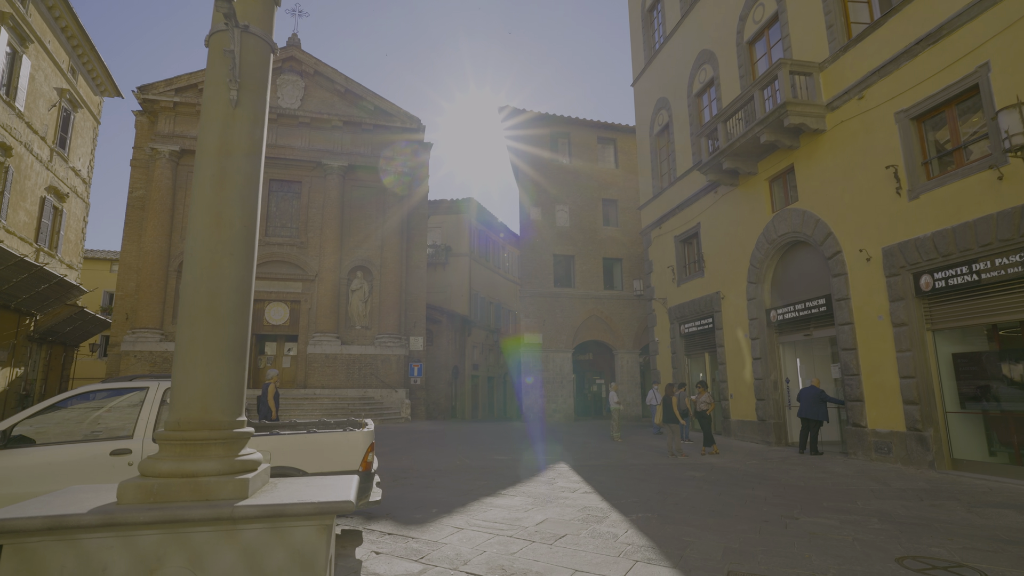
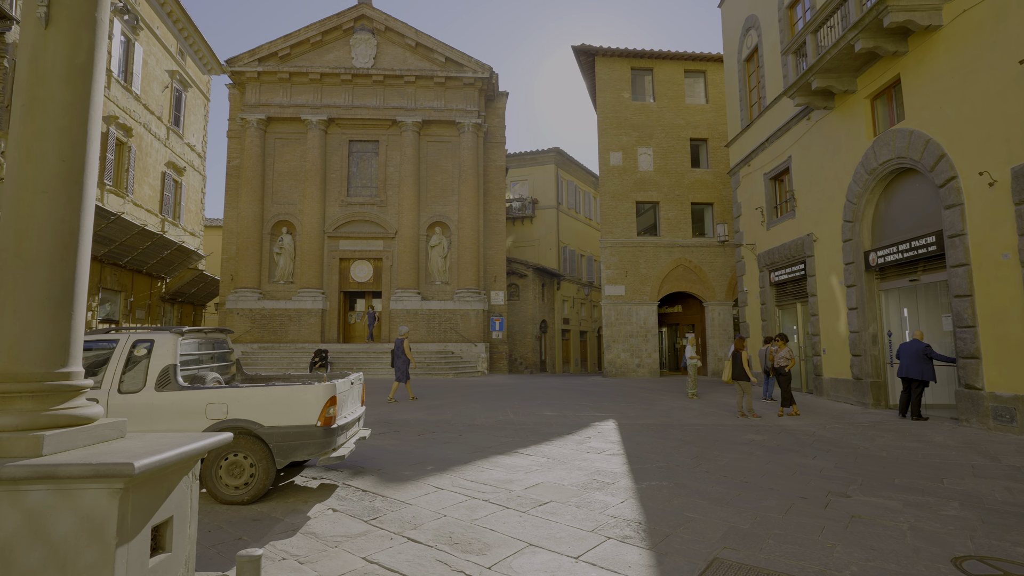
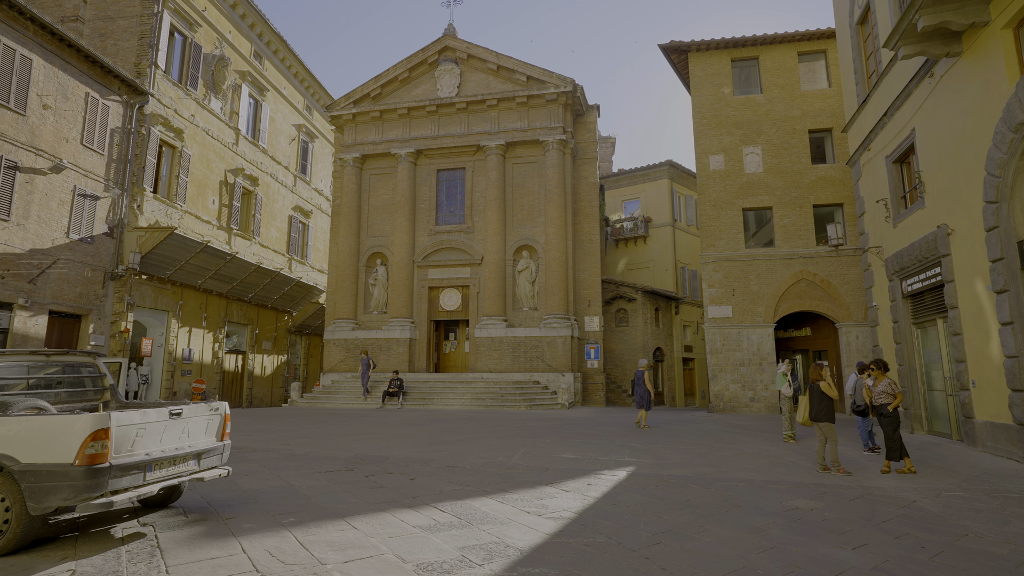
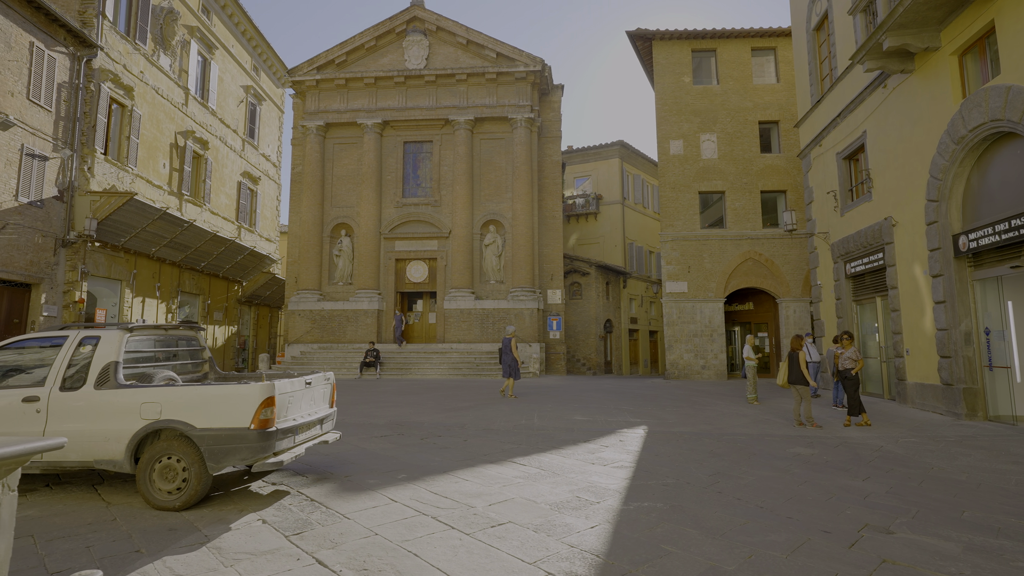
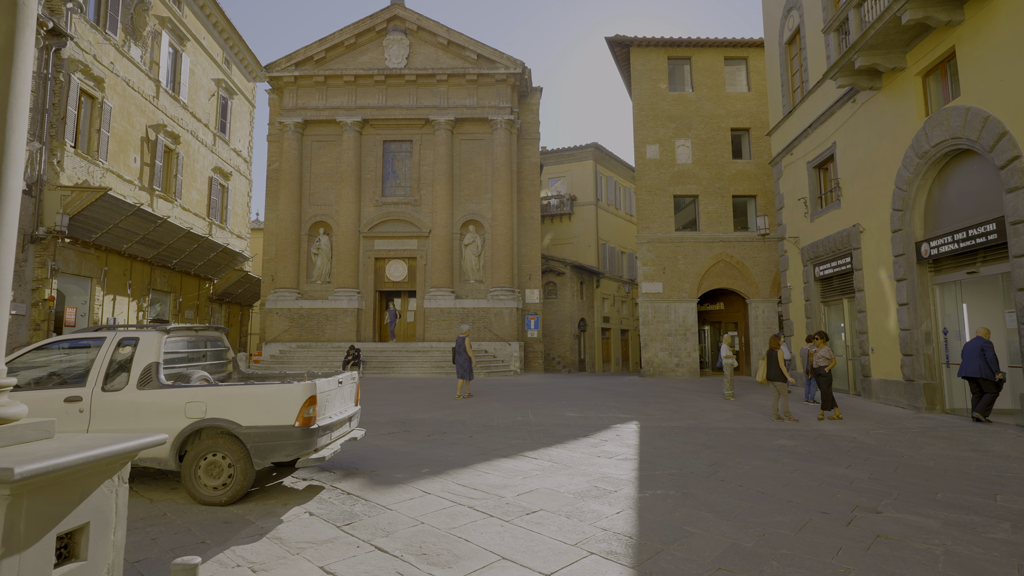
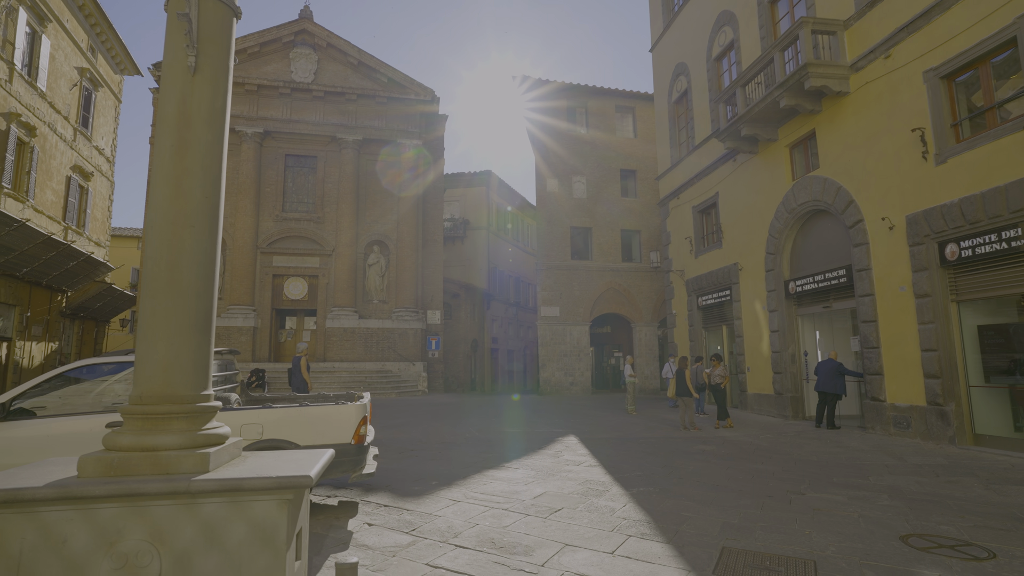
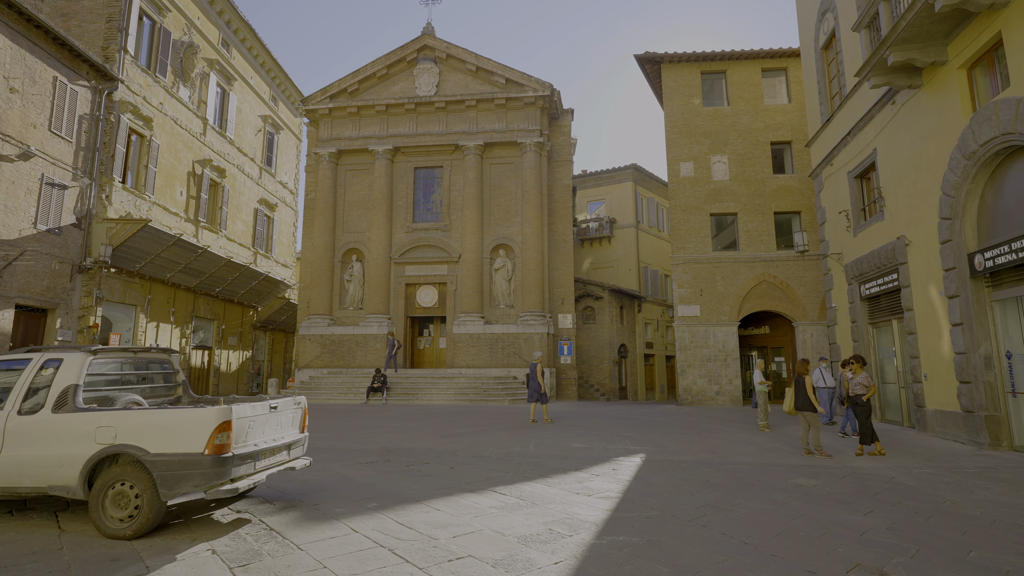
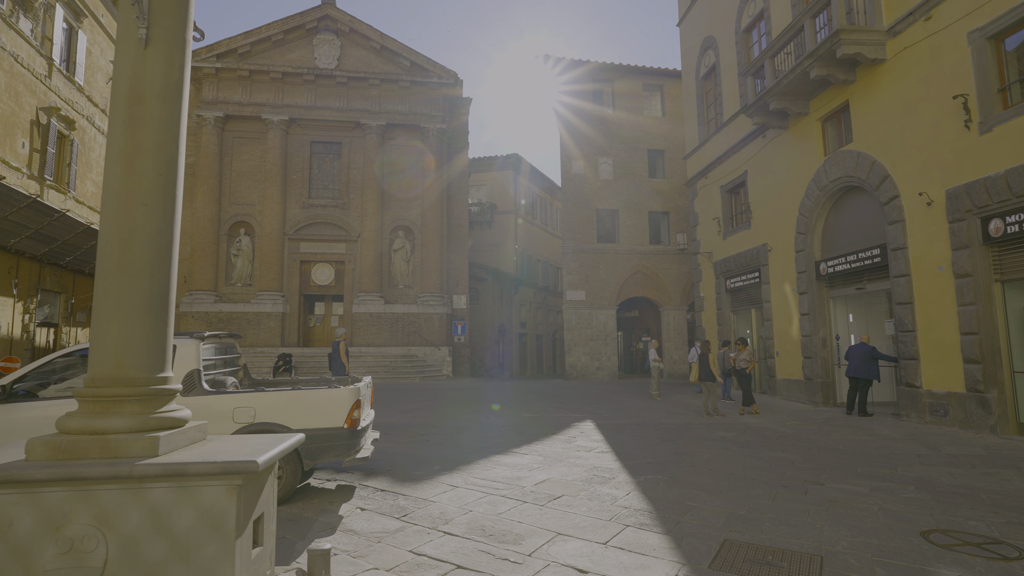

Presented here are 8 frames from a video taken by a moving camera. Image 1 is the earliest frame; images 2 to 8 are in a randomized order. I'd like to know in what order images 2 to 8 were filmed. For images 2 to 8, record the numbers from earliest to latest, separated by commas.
6, 8, 2, 5, 4, 7, 3
